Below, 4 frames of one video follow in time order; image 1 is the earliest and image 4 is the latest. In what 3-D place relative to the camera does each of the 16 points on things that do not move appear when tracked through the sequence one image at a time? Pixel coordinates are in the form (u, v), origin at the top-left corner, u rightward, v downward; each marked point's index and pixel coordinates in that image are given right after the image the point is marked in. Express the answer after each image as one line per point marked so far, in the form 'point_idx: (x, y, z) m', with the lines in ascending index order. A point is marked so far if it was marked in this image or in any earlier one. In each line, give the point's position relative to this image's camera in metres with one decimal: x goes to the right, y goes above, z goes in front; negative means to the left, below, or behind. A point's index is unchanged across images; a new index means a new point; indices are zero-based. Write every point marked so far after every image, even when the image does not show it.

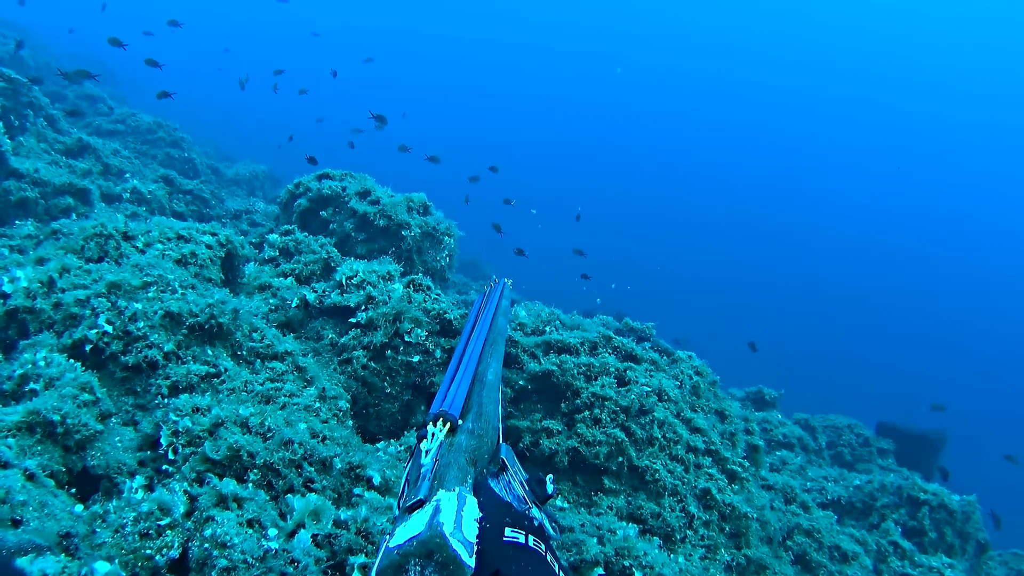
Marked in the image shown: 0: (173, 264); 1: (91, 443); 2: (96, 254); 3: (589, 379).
0: (-3.3, +0.2, +4.4) m
1: (-3.4, -1.2, +3.6) m
2: (-4.1, +0.3, +4.5) m
3: (+0.8, -1.0, +4.7) m
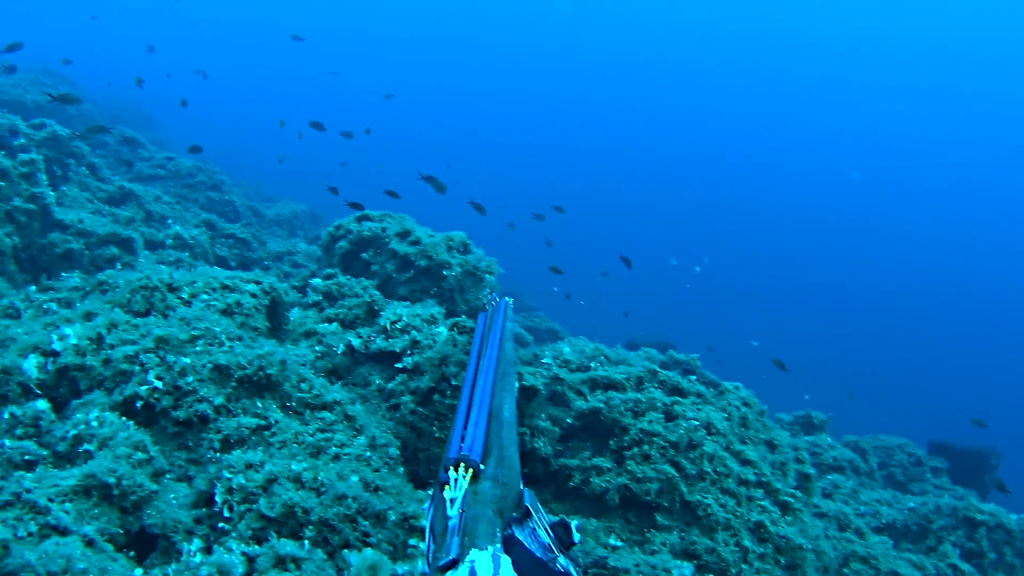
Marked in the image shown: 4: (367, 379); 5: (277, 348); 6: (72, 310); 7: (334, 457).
0: (-2.9, -0.3, +4.4) m
1: (-2.9, -1.7, +3.6) m
2: (-3.7, -0.2, +4.5) m
3: (+1.3, -1.3, +4.7) m
4: (-1.4, -1.0, +4.6) m
5: (-2.2, -0.6, +4.4) m
6: (-4.5, -0.3, +4.7) m
7: (-1.5, -1.4, +3.8) m
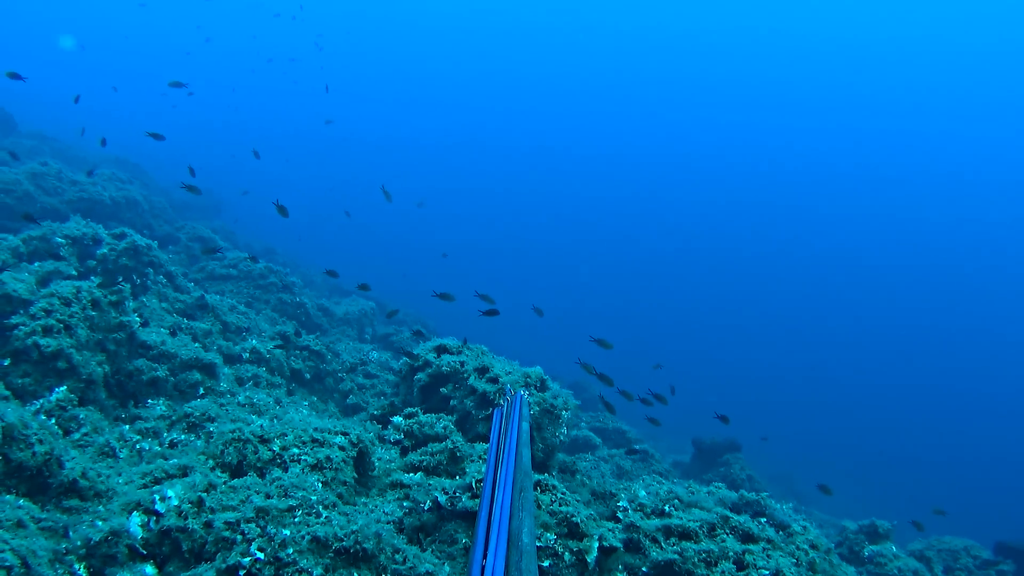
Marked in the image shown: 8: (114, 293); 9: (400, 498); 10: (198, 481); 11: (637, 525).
0: (-2.1, -1.9, +4.6) m
1: (-2.1, -3.3, +3.8) m
2: (-2.9, -1.7, +4.7) m
3: (+2.1, -2.9, +4.8) m
4: (-0.6, -2.5, +4.8) m
5: (-1.5, -2.2, +4.5) m
6: (-3.7, -1.8, +4.9) m
7: (-0.7, -3.0, +4.0) m
8: (-5.7, +0.1, +6.5) m
9: (-1.3, -2.2, +4.9) m
10: (-3.1, -1.9, +4.4) m
11: (+1.4, -2.6, +5.0) m
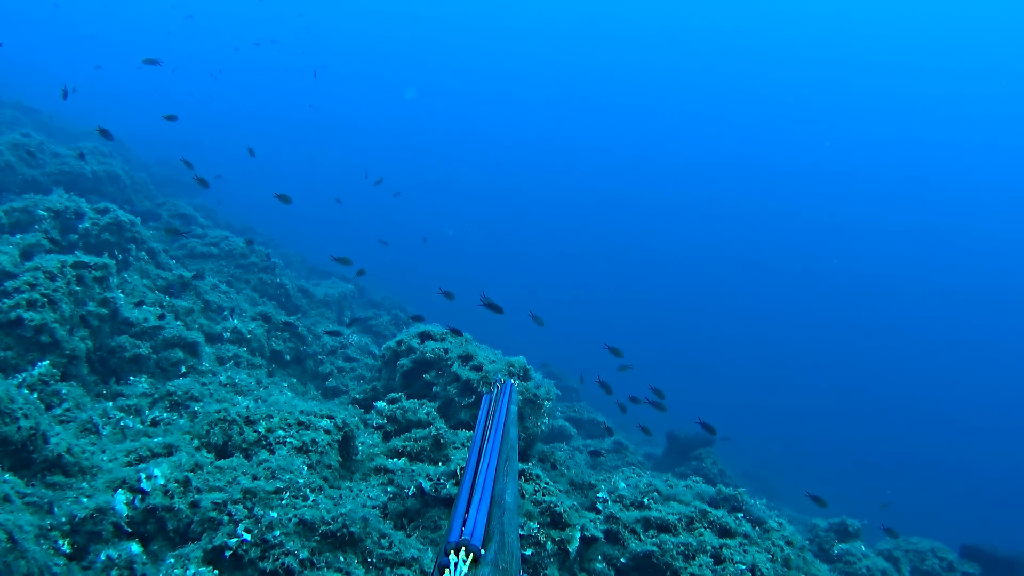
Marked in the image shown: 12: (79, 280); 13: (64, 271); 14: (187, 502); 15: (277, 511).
0: (-2.2, -1.7, +4.6) m
1: (-2.3, -3.2, +3.8) m
2: (-3.0, -1.6, +4.7) m
3: (+1.9, -2.9, +4.9) m
4: (-0.8, -2.4, +4.8) m
5: (-1.6, -2.1, +4.6) m
6: (-3.8, -1.6, +4.9) m
7: (-0.9, -2.9, +4.1) m
8: (-5.8, +0.4, +6.4) m
9: (-1.4, -2.1, +5.0) m
10: (-3.2, -1.7, +4.5) m
11: (+1.2, -2.6, +5.2) m
12: (-5.8, +0.2, +6.1) m
13: (-5.7, +0.3, +5.8) m
14: (-3.0, -2.0, +4.2) m
15: (-2.2, -2.1, +4.2) m
